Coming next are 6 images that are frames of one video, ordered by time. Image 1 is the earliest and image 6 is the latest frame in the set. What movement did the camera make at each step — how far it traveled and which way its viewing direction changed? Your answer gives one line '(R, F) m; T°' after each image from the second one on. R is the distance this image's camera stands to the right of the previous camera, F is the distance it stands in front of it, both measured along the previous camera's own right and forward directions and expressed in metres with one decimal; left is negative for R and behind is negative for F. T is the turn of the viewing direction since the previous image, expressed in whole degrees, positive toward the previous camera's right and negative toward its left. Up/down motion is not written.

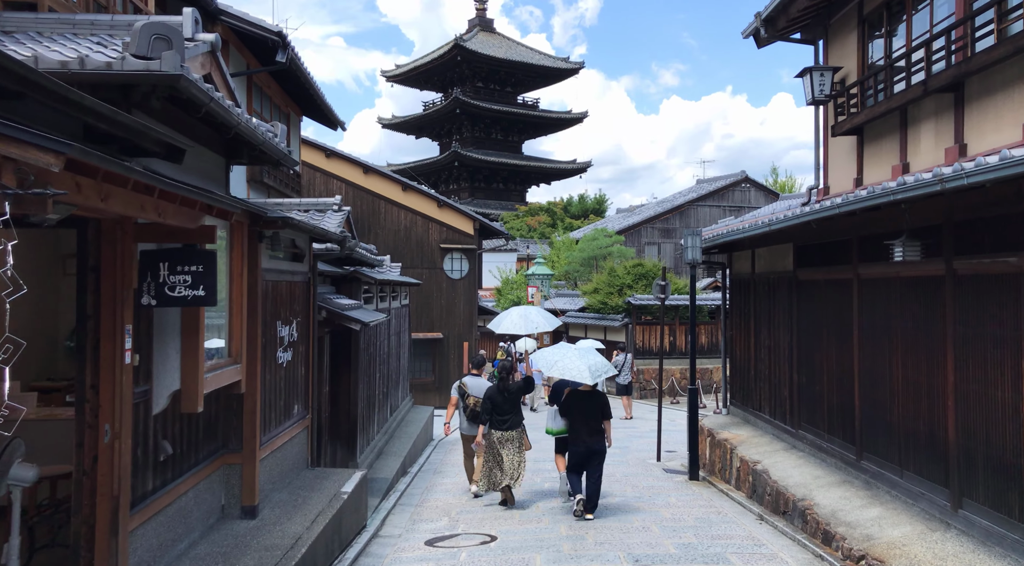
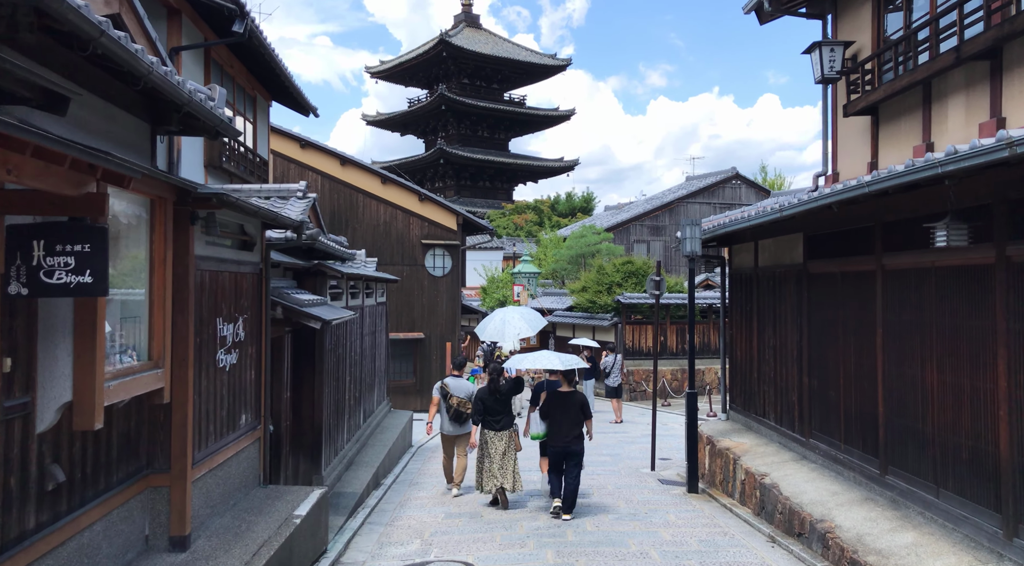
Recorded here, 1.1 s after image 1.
(+0.1, +0.9) m; +1°
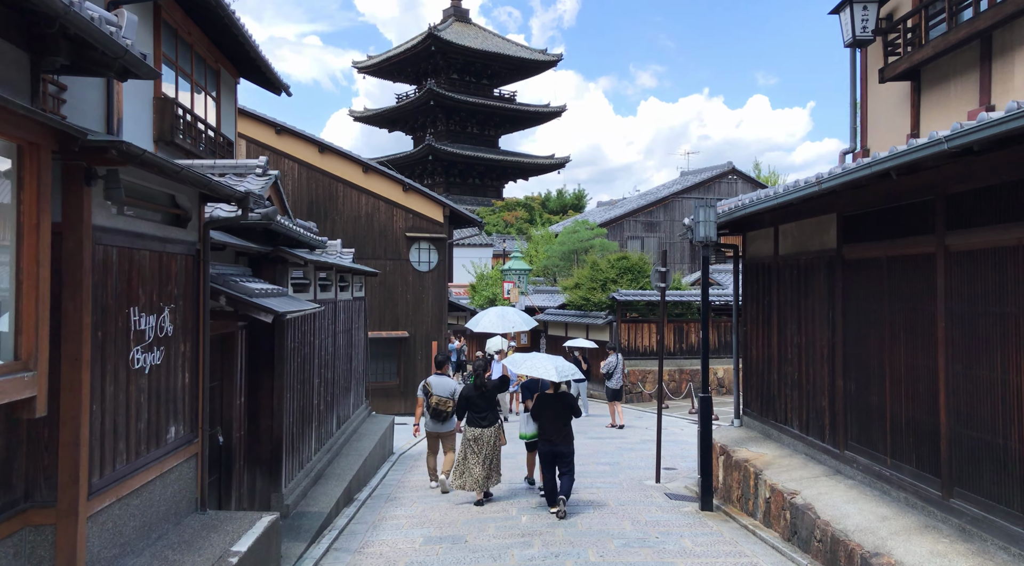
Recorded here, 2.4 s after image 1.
(0.0, +1.1) m; +1°
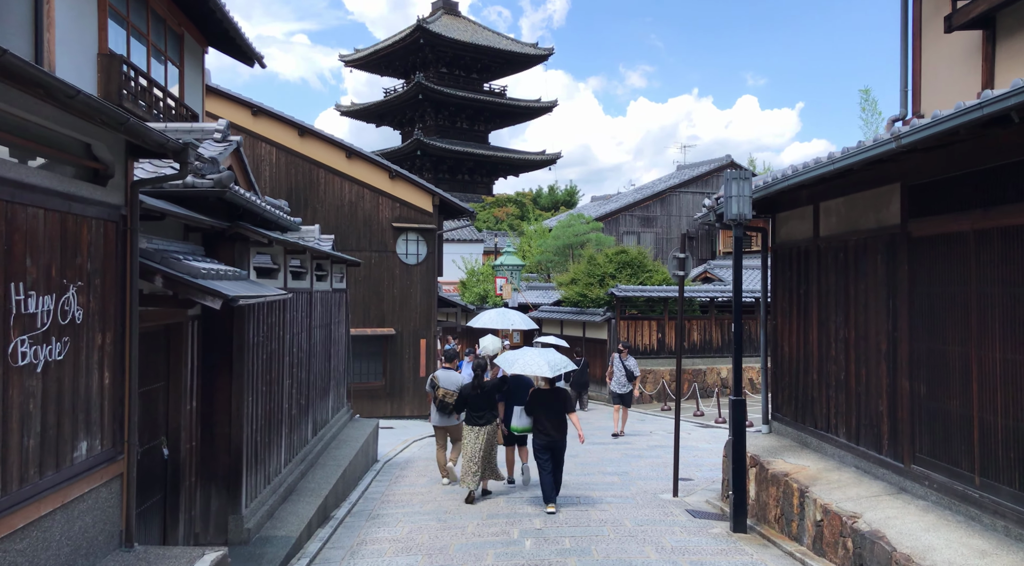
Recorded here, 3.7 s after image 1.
(-0.1, +1.1) m; +1°
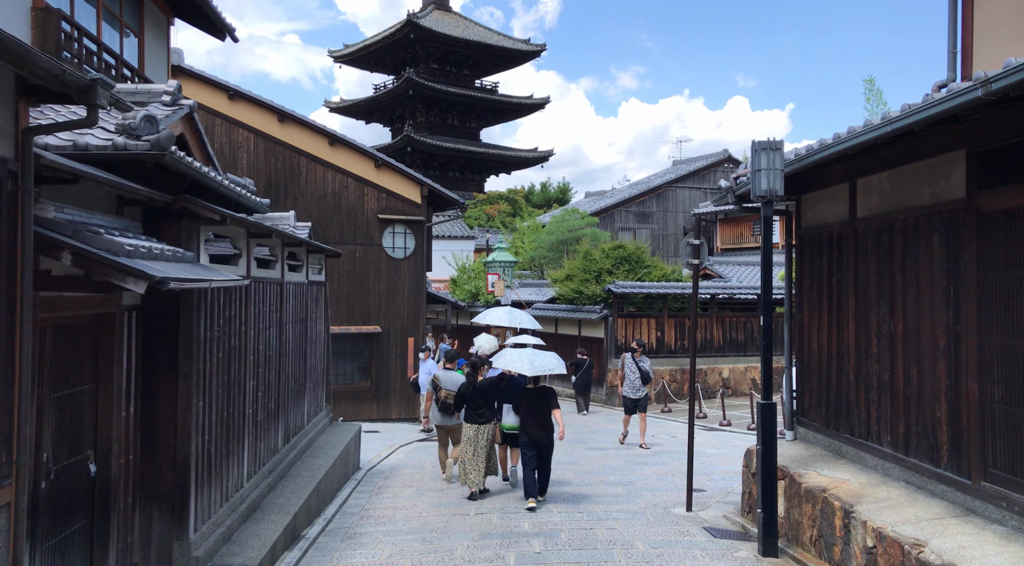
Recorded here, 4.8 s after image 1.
(0.0, +0.9) m; +1°
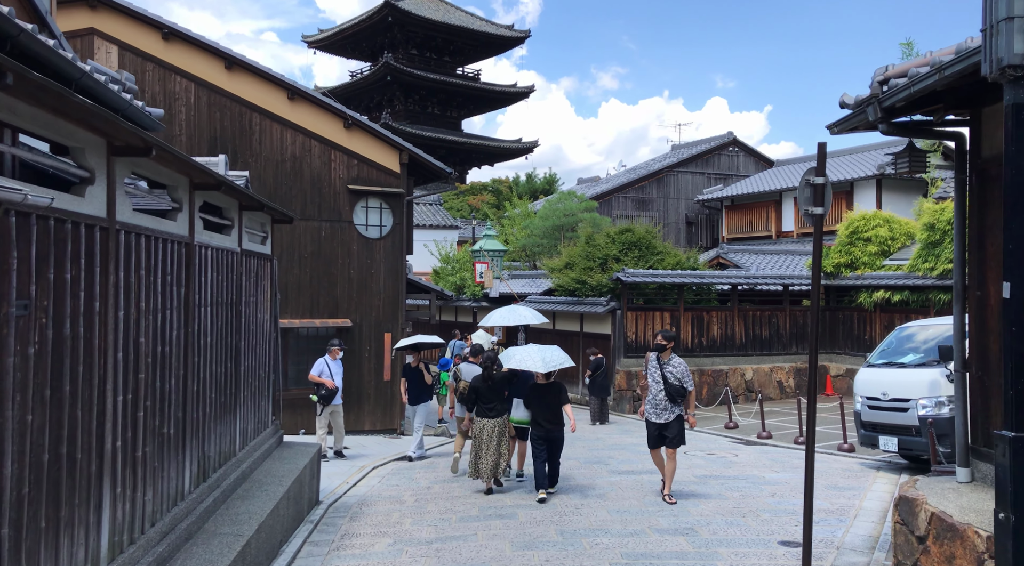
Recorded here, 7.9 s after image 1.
(-0.3, +2.7) m; +2°
